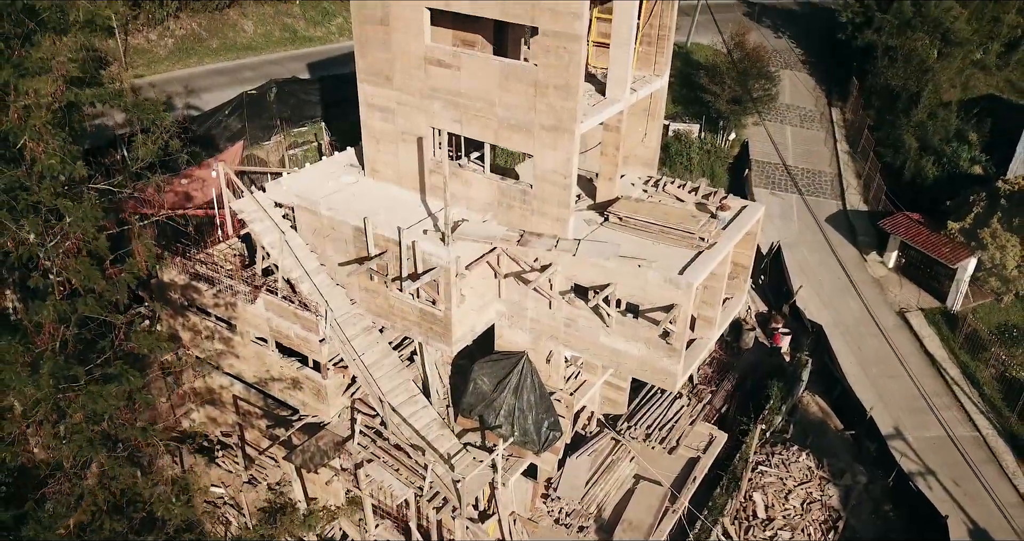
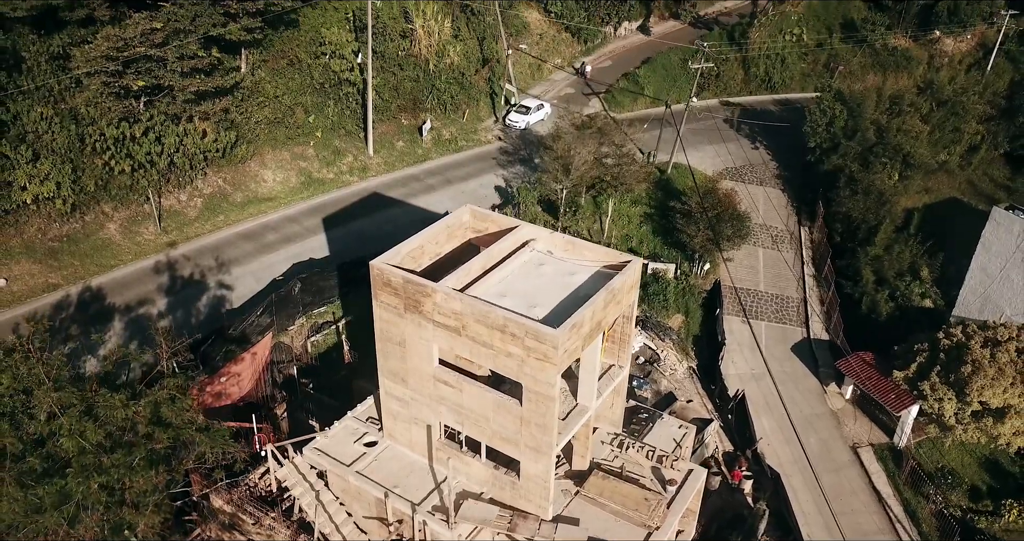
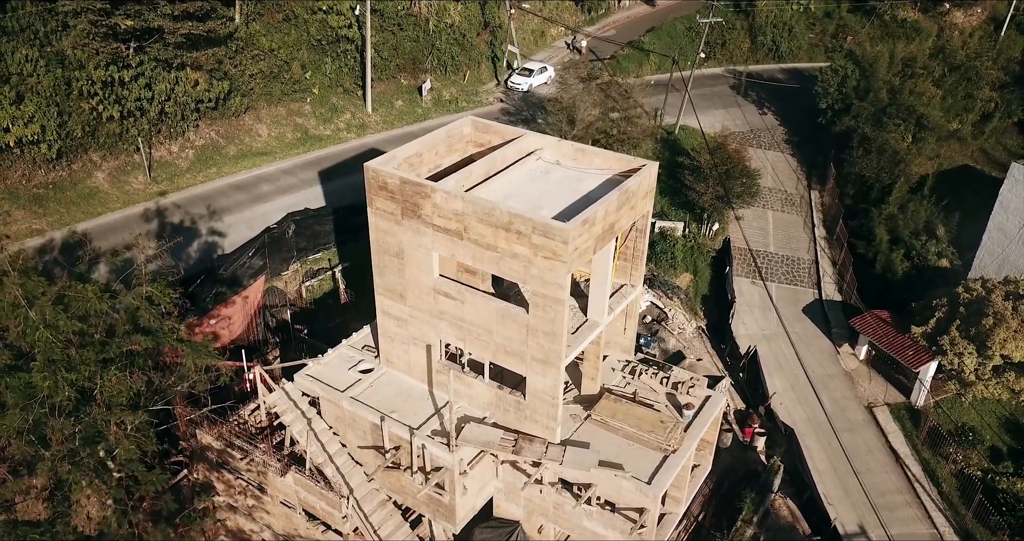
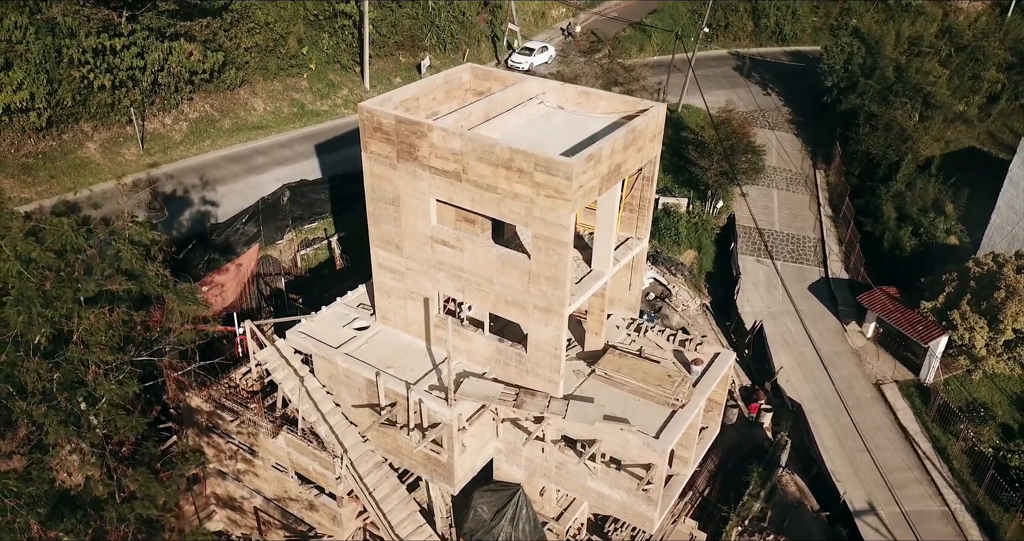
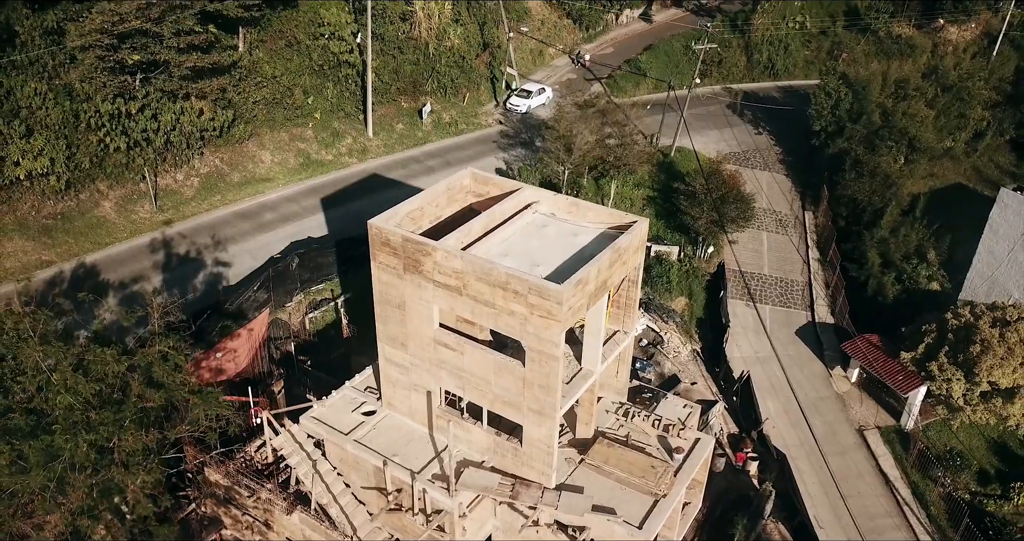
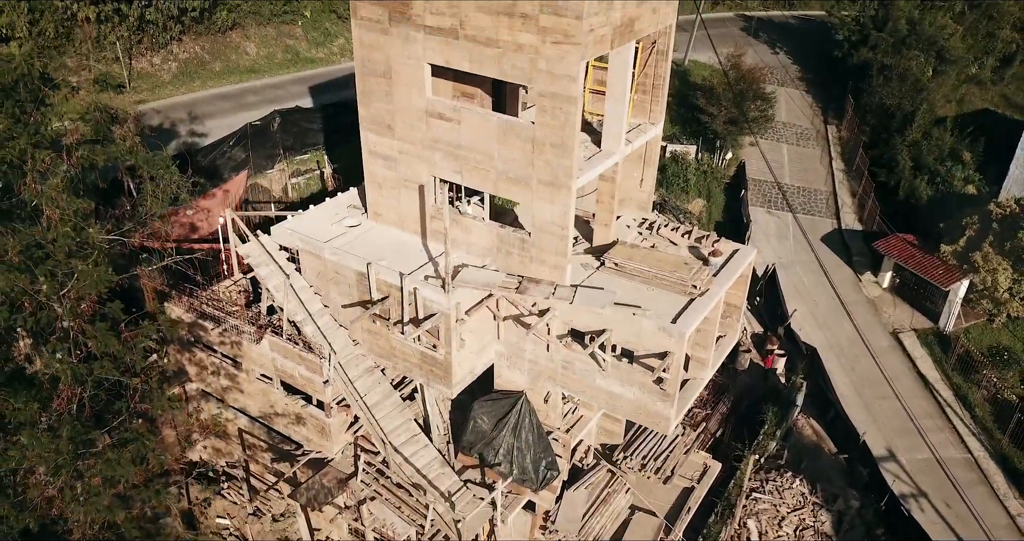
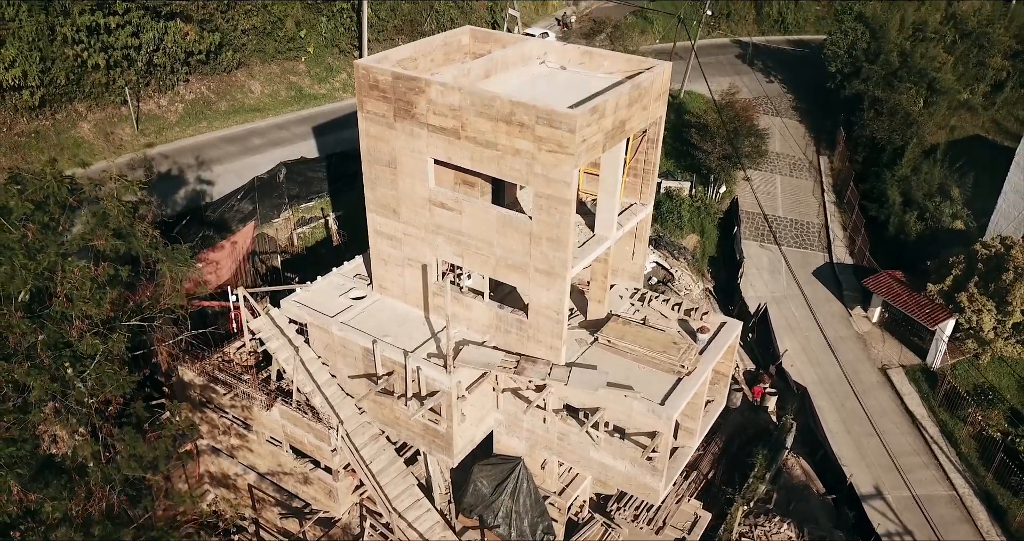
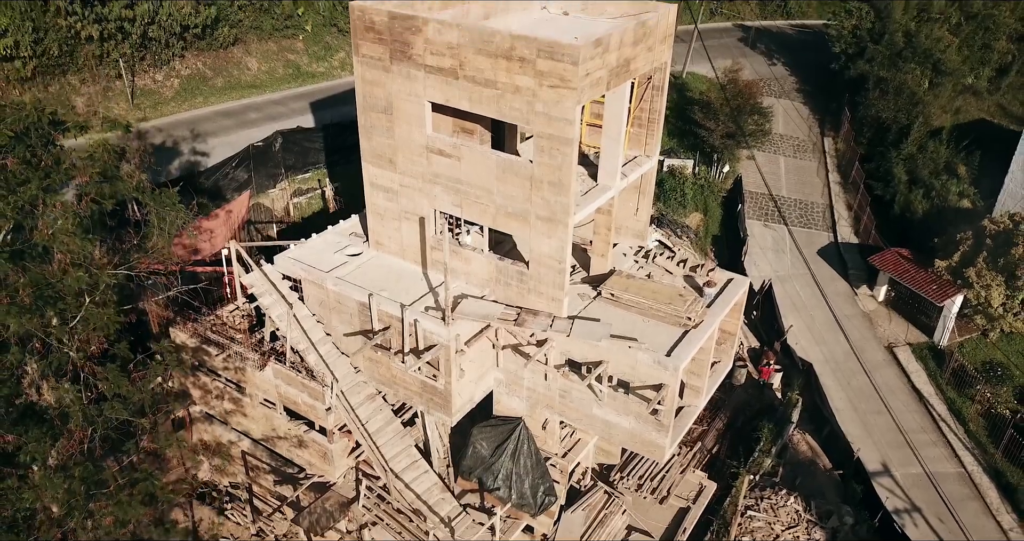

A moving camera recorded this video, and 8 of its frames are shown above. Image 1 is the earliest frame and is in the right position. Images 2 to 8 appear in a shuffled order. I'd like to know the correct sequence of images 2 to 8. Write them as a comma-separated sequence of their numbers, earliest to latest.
6, 8, 7, 4, 3, 5, 2
